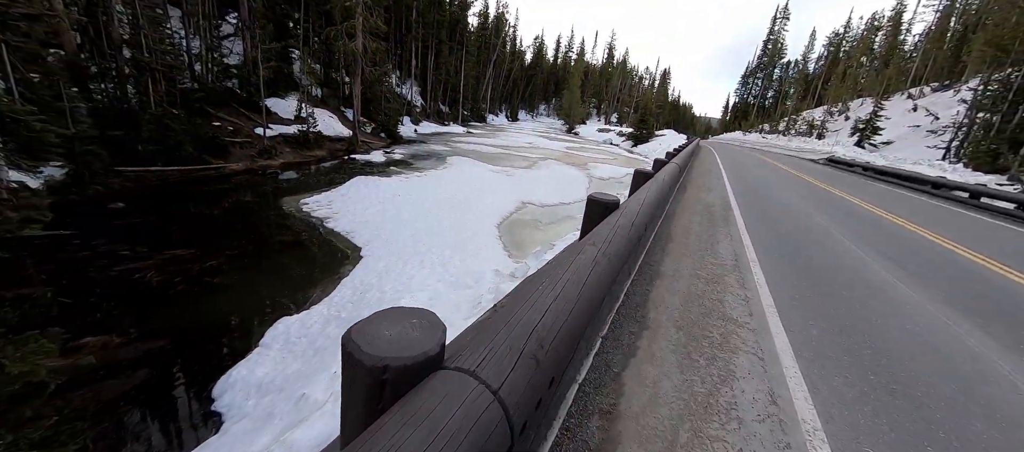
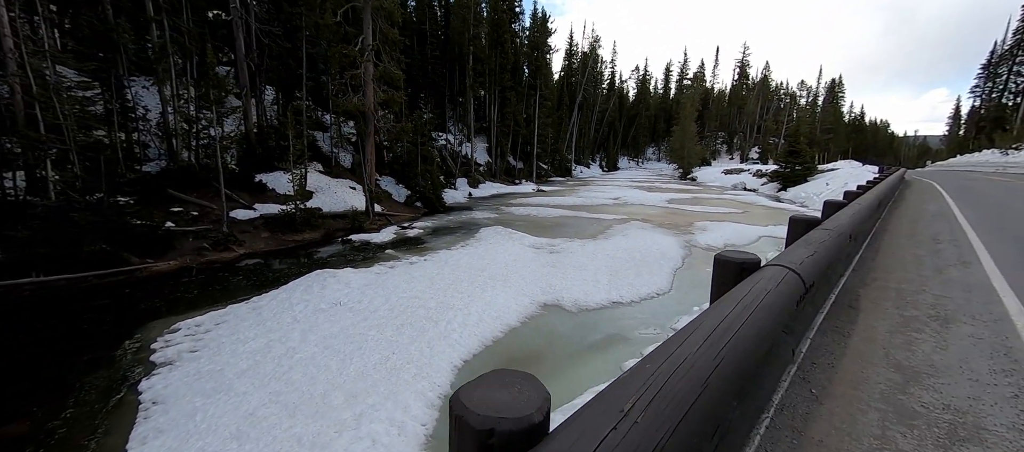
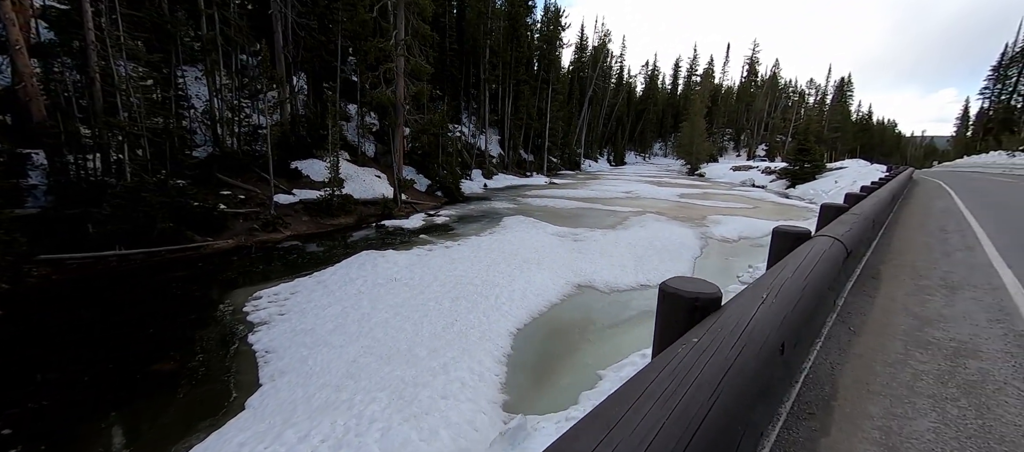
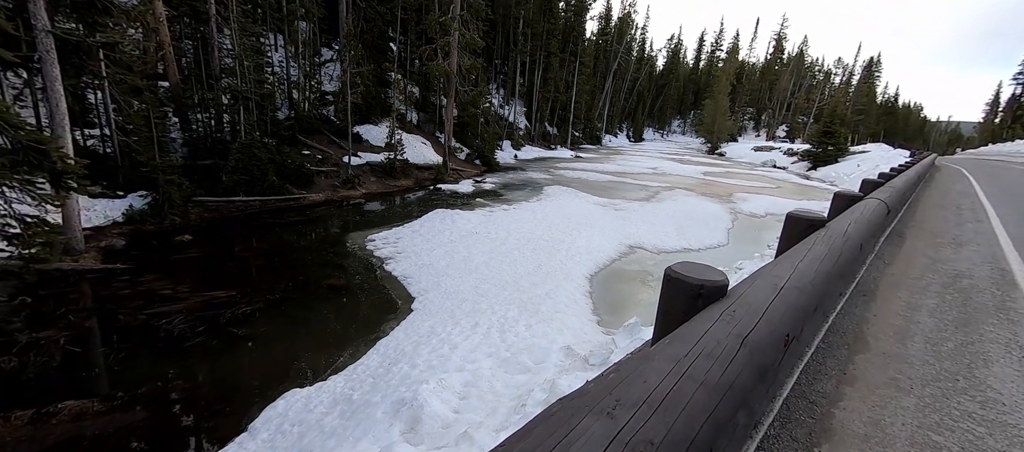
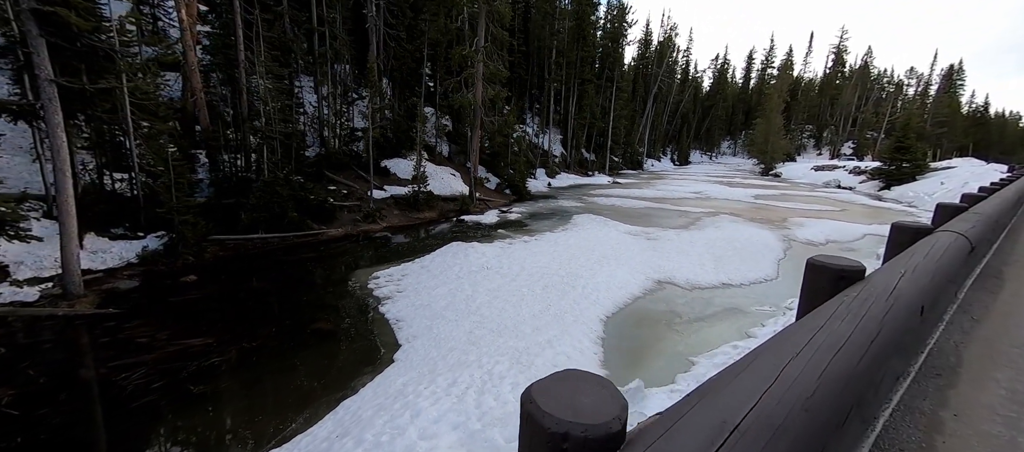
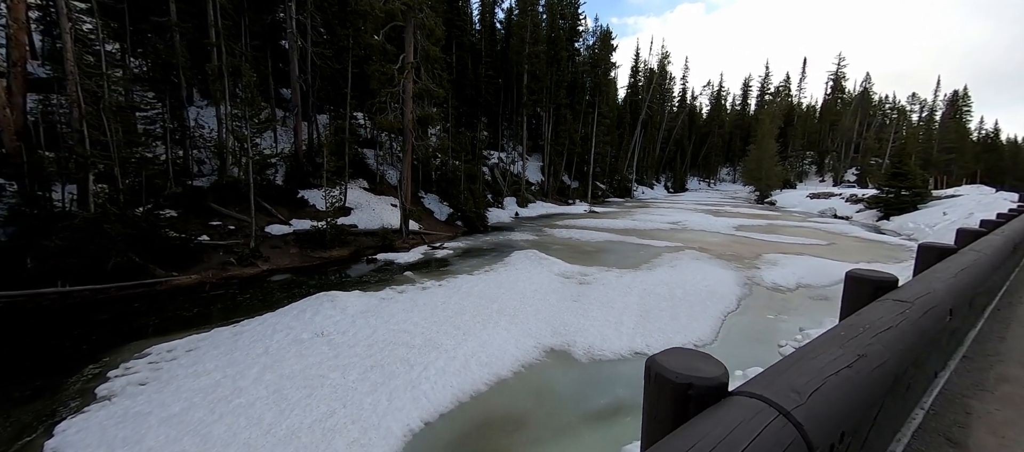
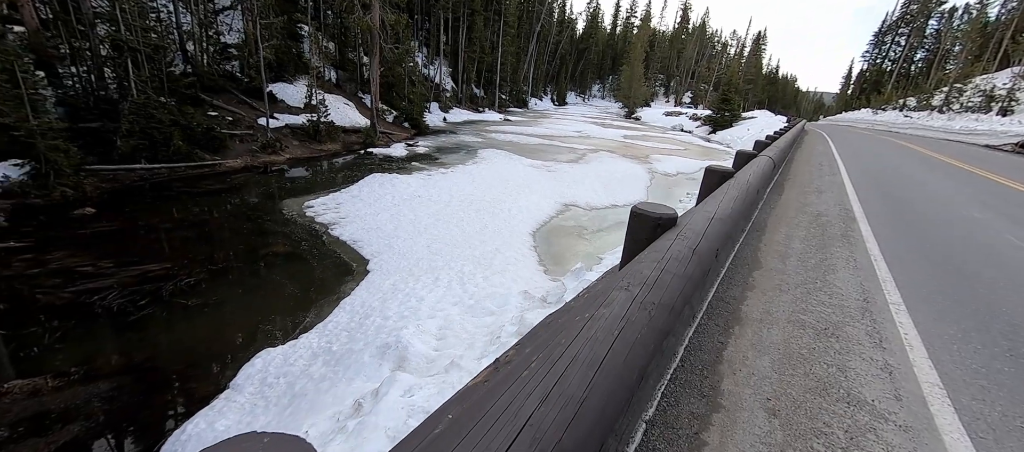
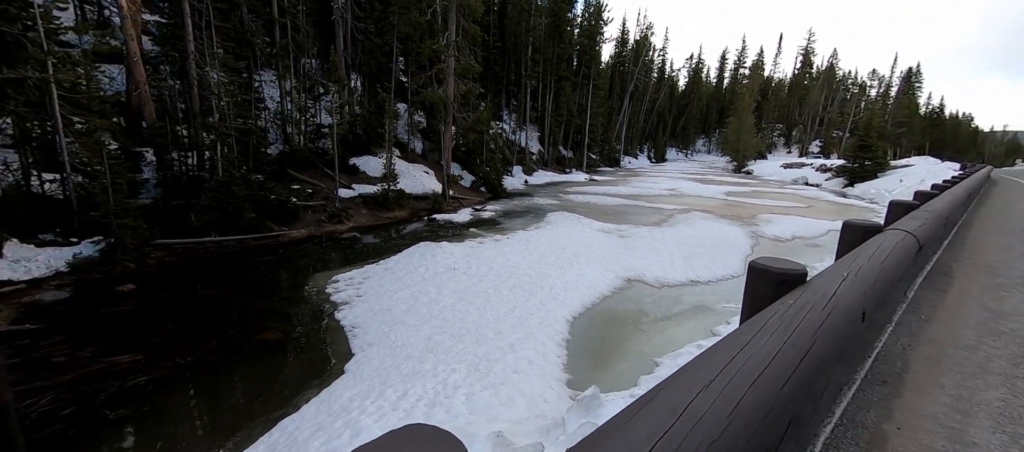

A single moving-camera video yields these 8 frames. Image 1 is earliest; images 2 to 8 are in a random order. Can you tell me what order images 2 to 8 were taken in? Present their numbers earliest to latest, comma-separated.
7, 4, 5, 8, 3, 2, 6
